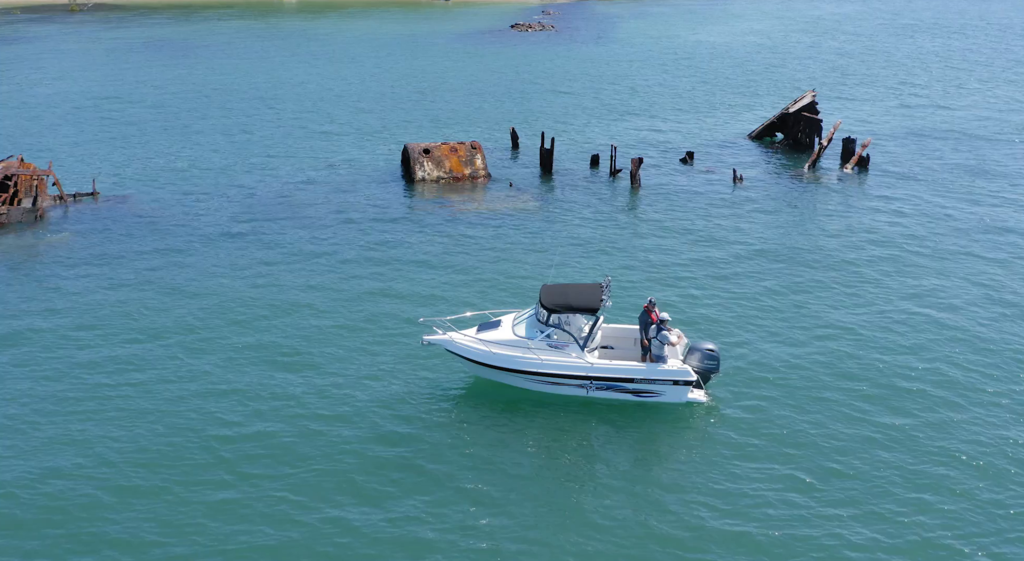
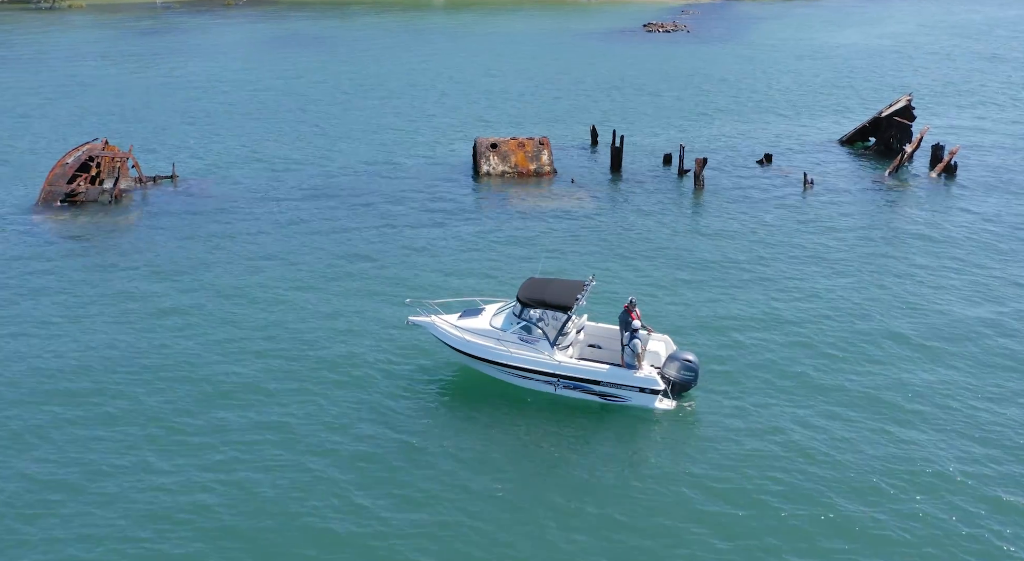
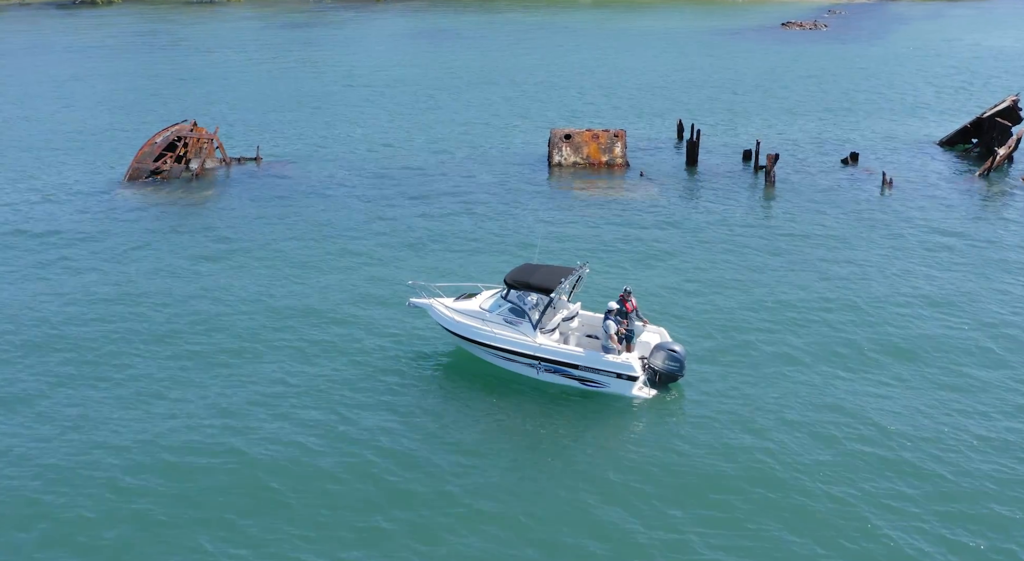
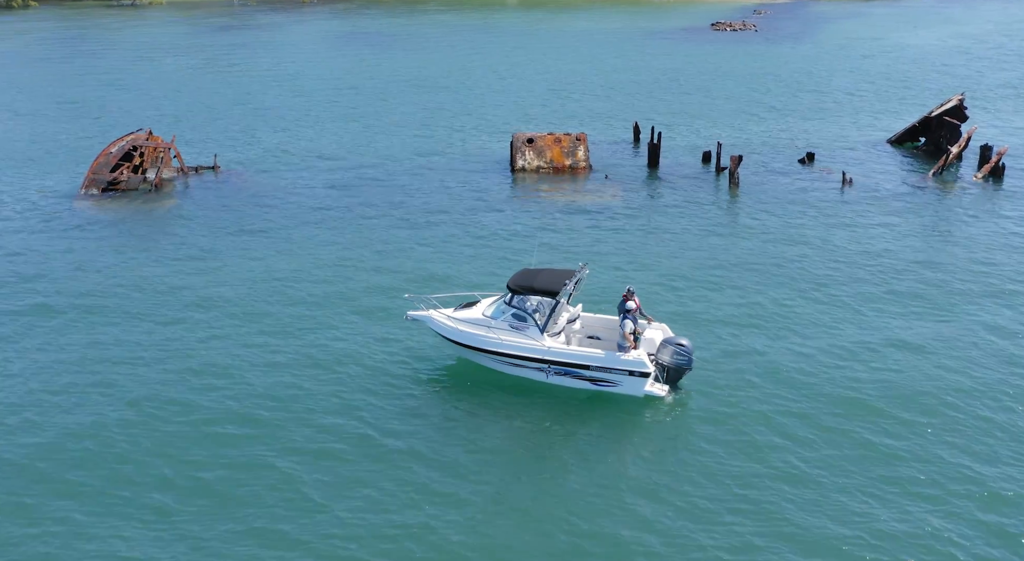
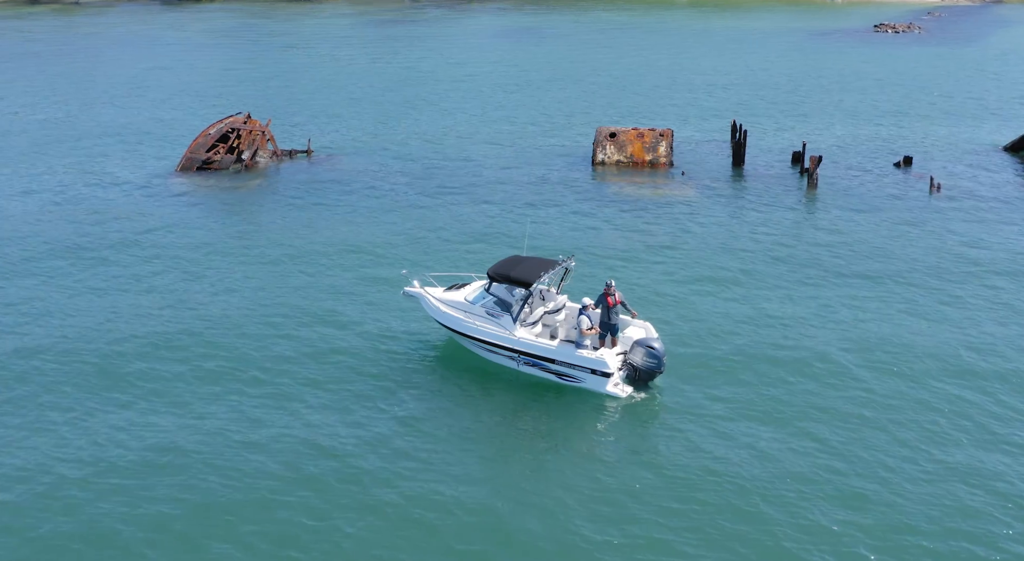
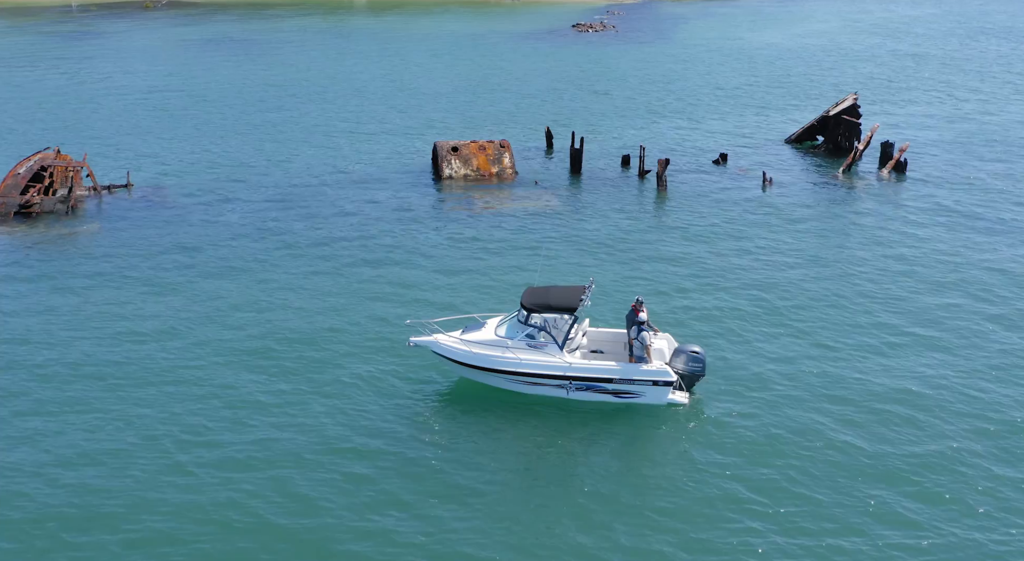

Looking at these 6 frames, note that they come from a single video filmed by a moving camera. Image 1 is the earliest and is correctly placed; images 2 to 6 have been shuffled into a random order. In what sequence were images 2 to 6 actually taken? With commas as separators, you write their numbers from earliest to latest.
6, 2, 4, 3, 5
